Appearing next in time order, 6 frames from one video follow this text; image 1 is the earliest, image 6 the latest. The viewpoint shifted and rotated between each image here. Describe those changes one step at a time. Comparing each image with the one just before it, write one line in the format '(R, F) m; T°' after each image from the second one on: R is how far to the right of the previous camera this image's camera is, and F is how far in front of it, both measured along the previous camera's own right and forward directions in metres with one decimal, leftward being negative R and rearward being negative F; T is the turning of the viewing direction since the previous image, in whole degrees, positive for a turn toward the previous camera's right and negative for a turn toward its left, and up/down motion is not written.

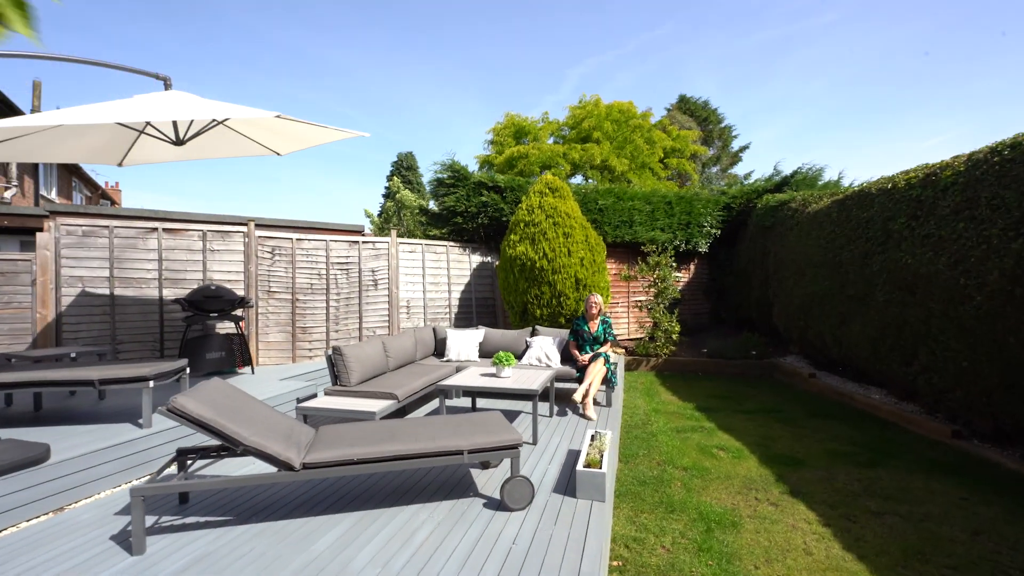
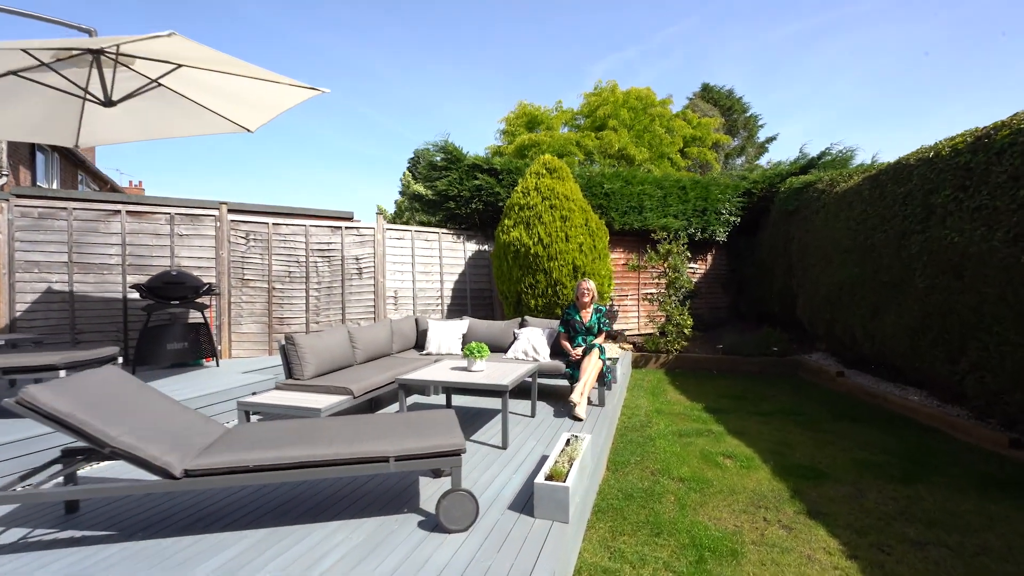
(+0.4, +0.6) m; -3°
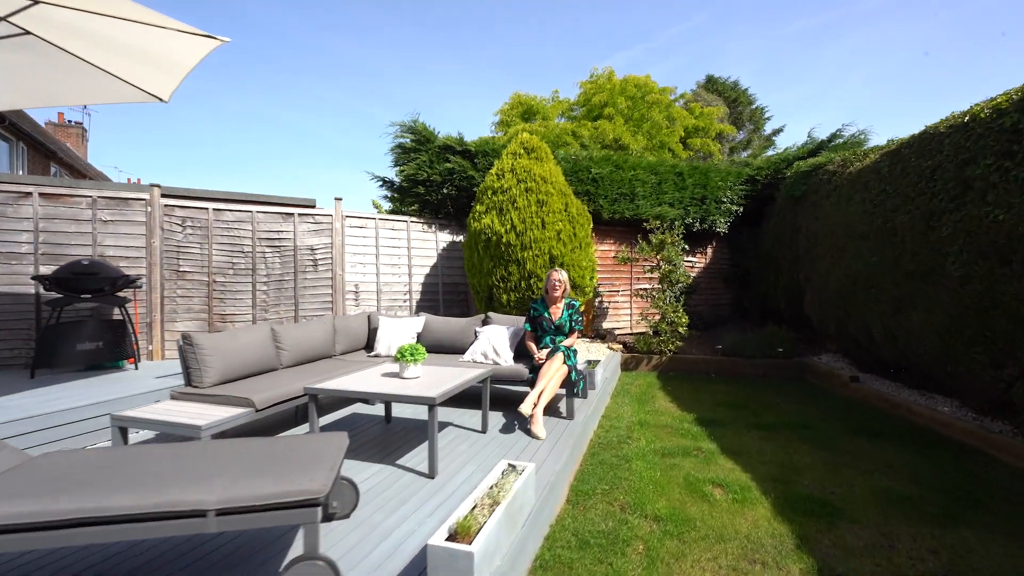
(+0.4, +0.7) m; -1°
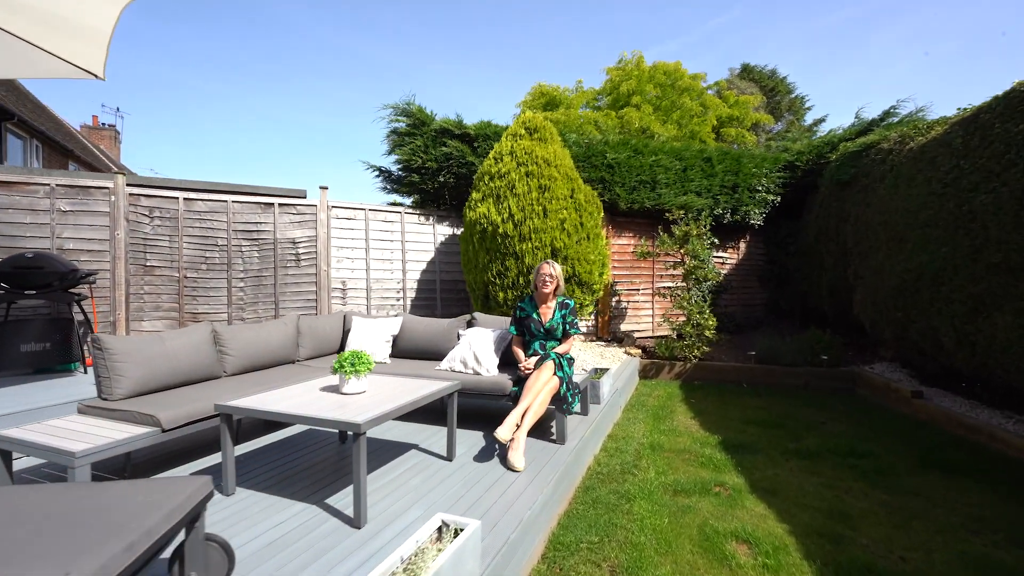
(+0.3, +0.7) m; -4°
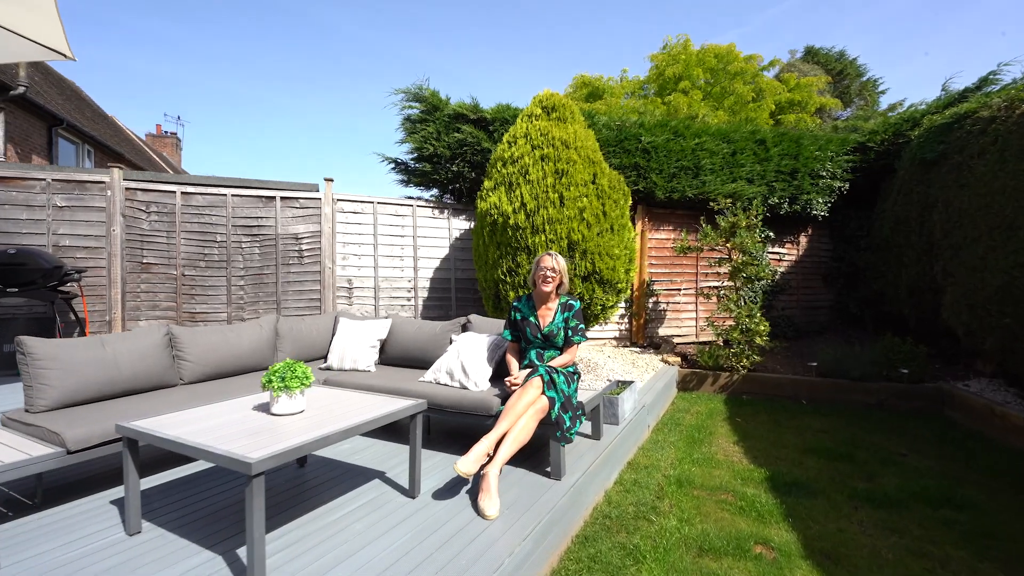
(+0.3, +0.6) m; -6°
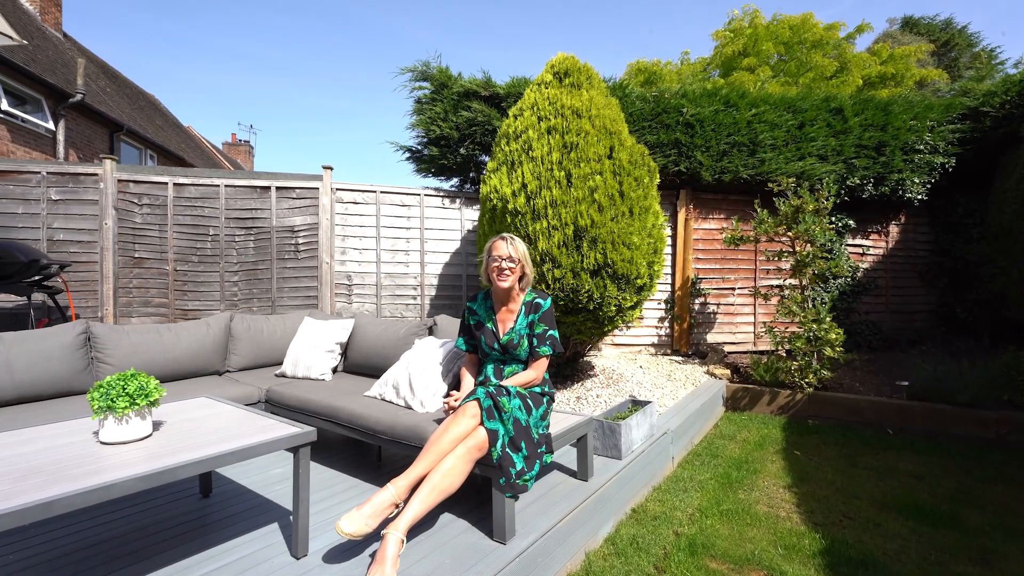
(+0.5, +0.7) m; -8°
